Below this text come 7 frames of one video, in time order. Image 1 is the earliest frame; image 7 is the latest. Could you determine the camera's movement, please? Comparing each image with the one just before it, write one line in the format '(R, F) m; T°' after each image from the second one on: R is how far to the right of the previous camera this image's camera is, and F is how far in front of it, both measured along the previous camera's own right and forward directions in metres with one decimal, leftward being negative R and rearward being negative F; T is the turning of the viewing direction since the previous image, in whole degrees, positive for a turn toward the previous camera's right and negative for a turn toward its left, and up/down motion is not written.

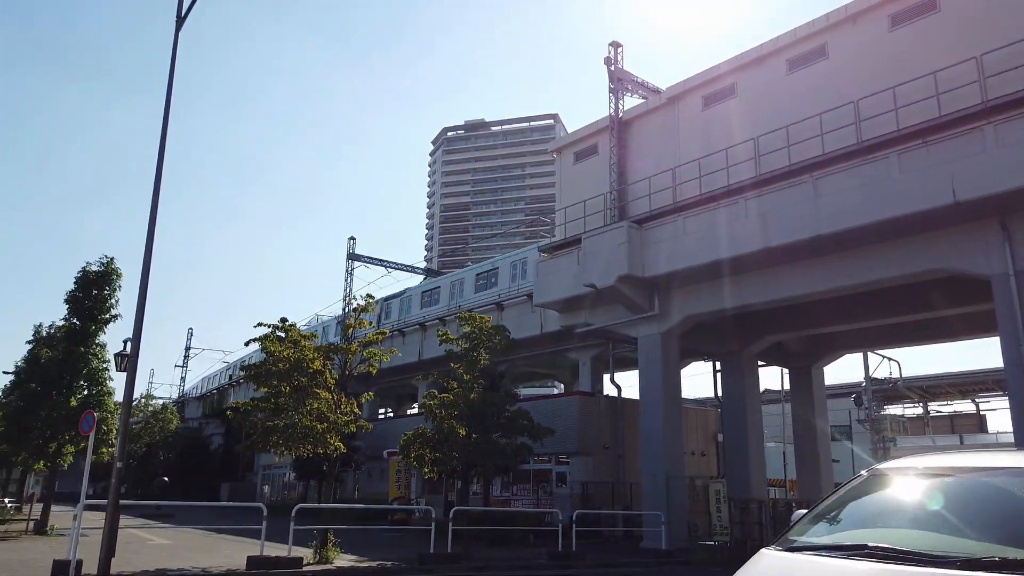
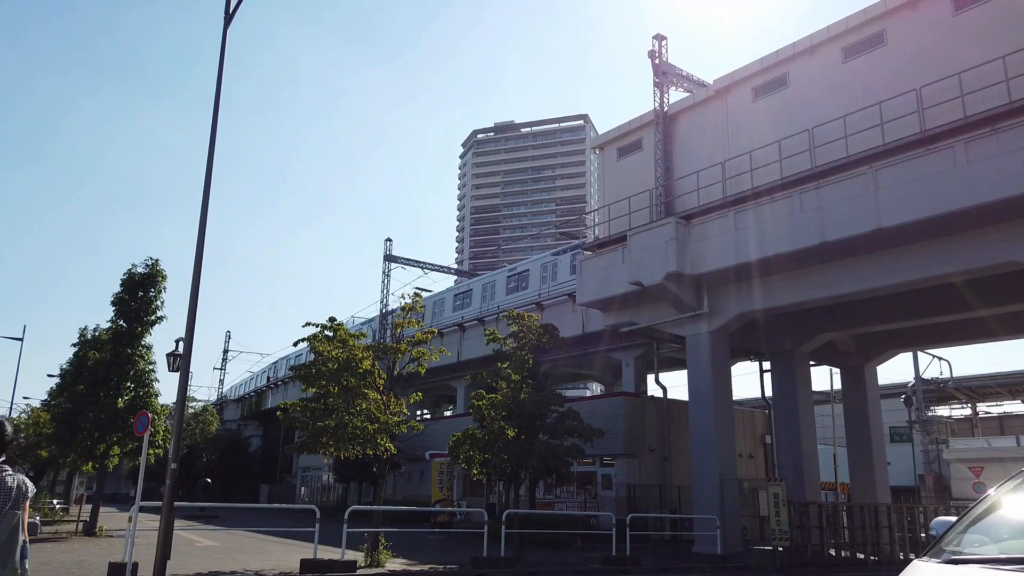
(-0.4, +0.4) m; -2°
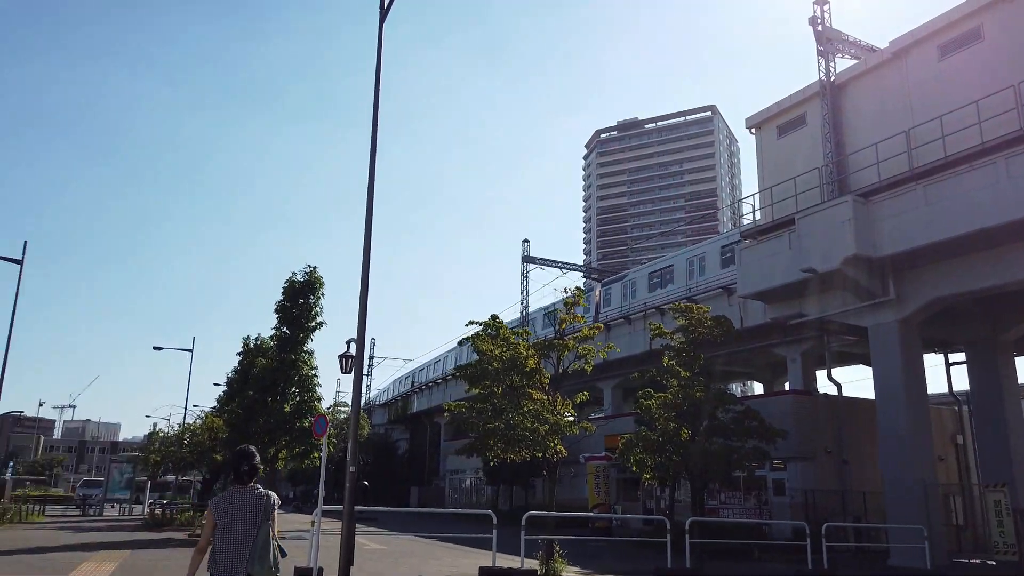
(-0.8, +0.8) m; -10°
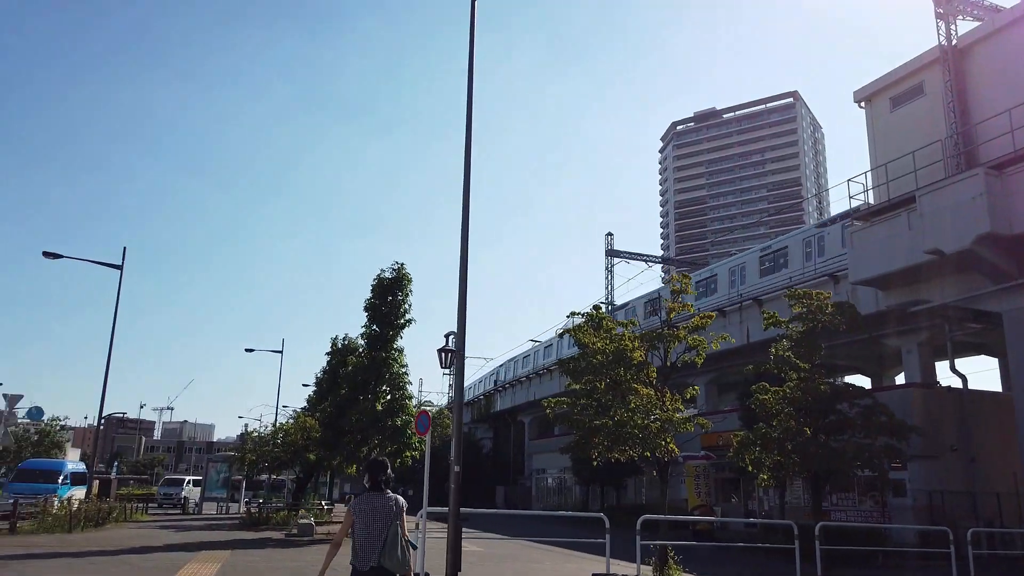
(-0.5, +0.8) m; -6°
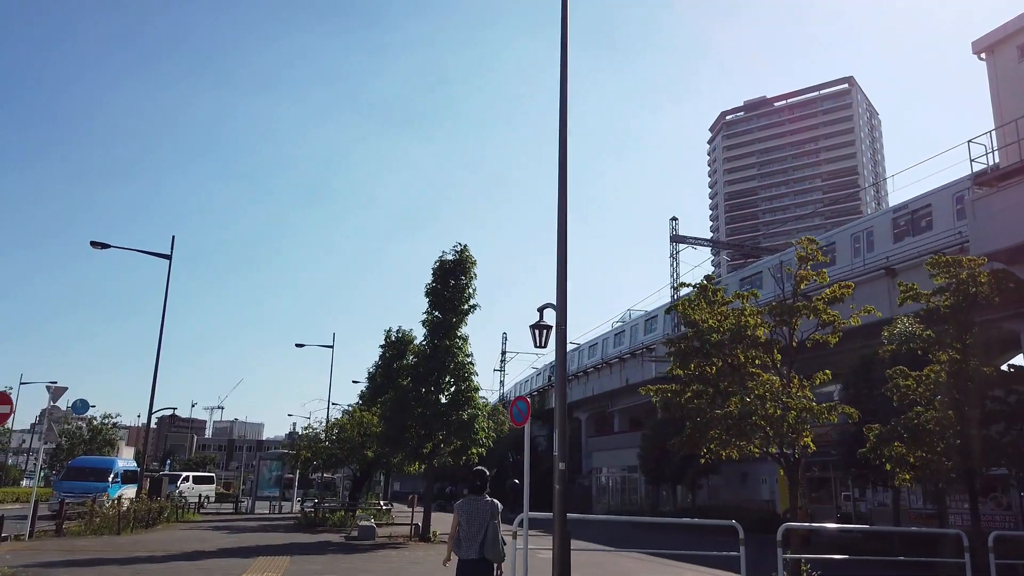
(-0.8, +1.8) m; -3°
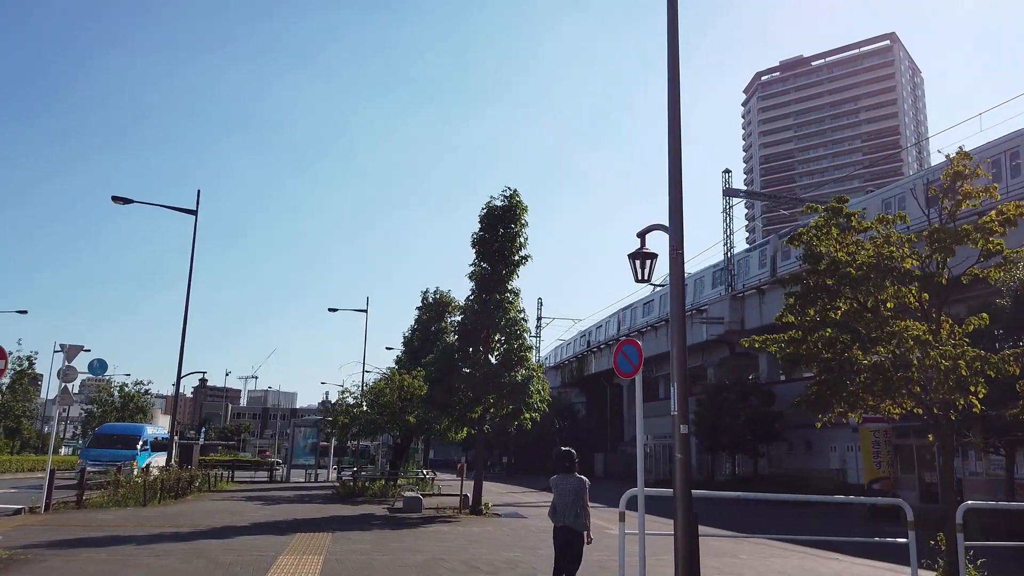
(-0.7, +2.0) m; -2°
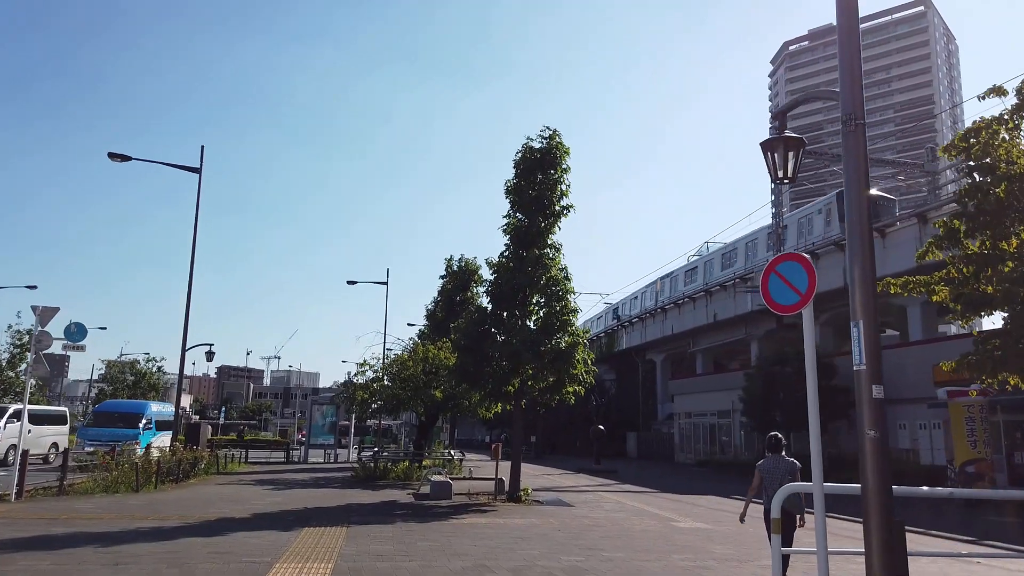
(-0.4, +2.4) m; -2°
